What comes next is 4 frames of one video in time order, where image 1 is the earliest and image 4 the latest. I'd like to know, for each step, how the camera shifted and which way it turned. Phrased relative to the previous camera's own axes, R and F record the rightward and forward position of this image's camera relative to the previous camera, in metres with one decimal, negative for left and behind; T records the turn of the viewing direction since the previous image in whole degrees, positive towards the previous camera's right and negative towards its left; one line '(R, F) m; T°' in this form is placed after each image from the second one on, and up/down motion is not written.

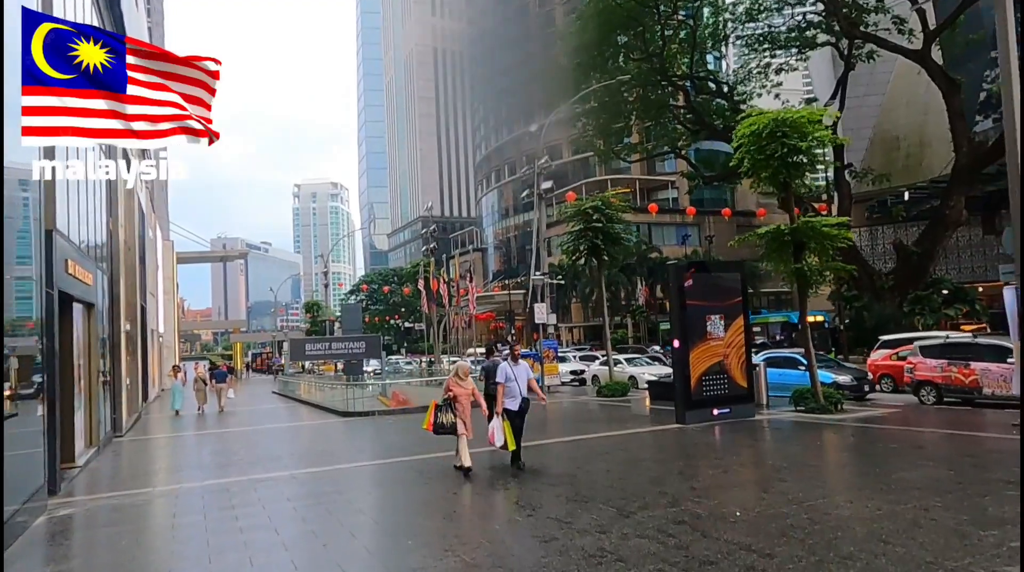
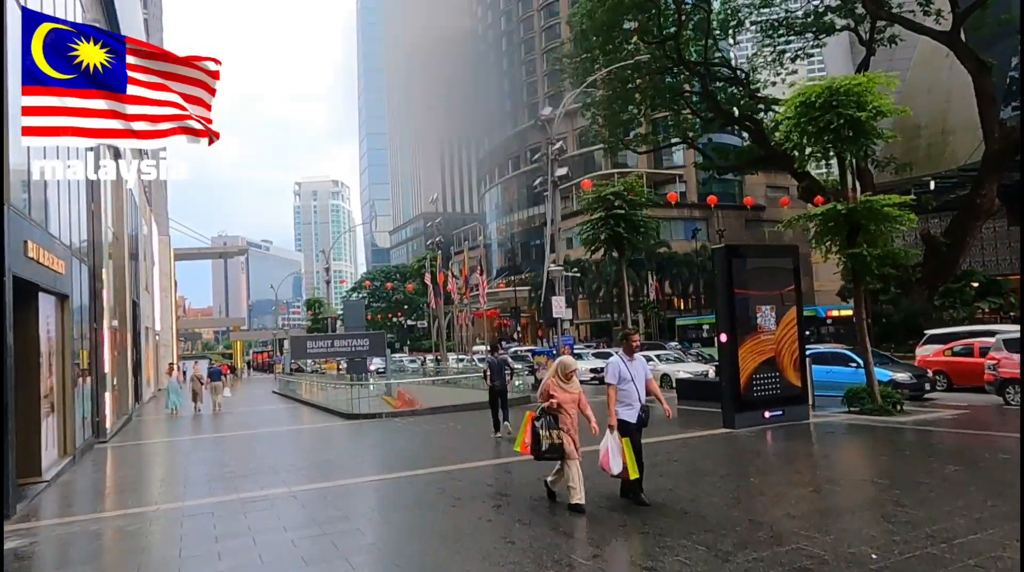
(-0.4, +1.3) m; 0°
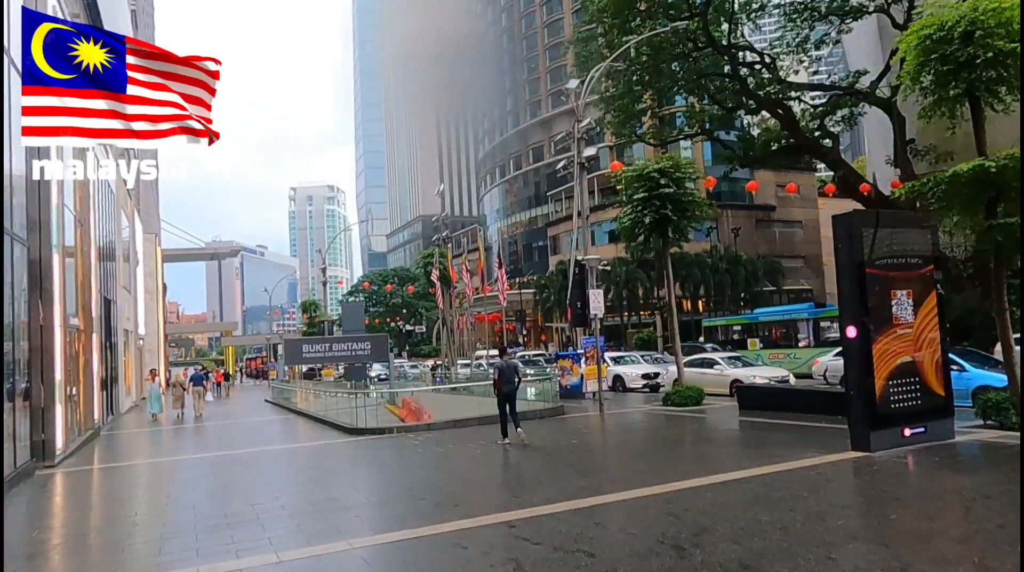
(-0.7, +2.6) m; 0°
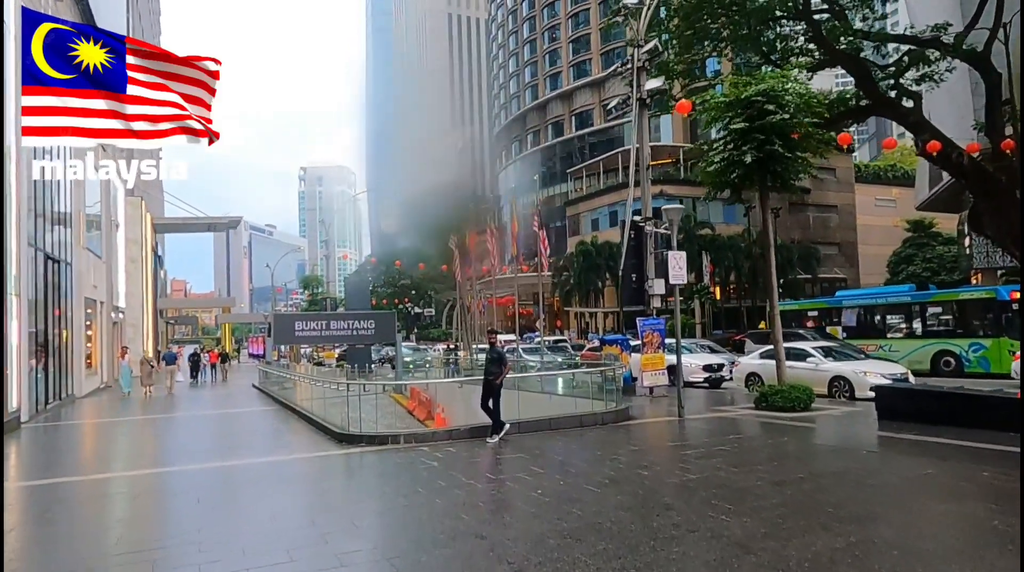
(-0.7, +4.1) m; -1°
